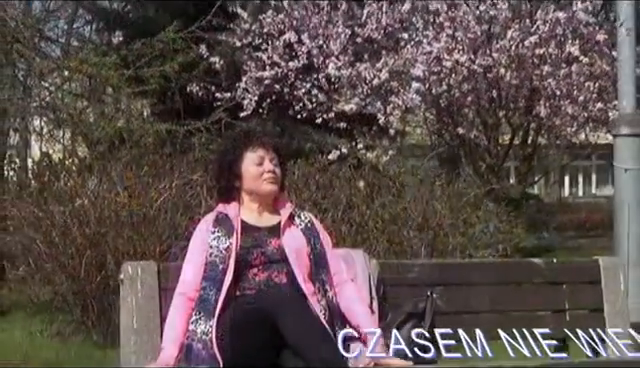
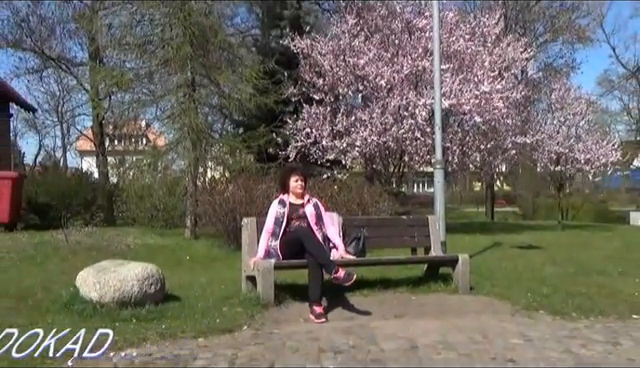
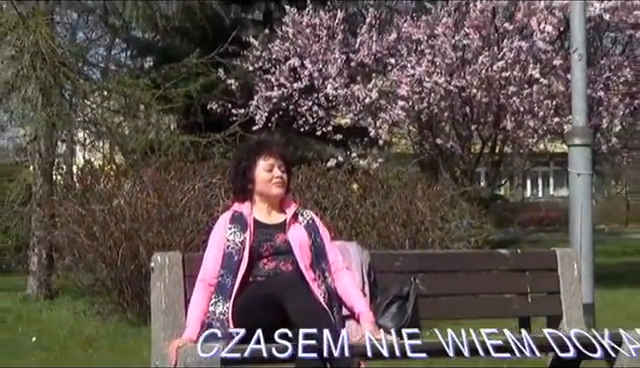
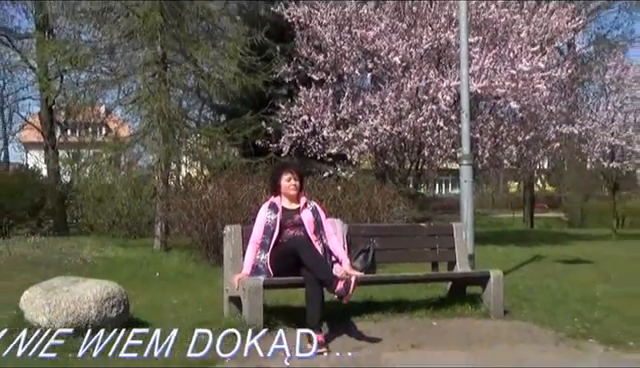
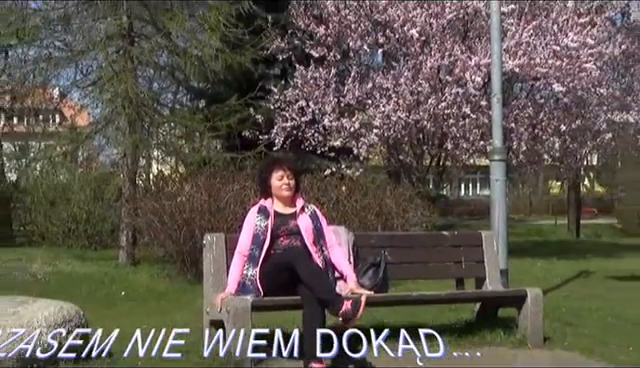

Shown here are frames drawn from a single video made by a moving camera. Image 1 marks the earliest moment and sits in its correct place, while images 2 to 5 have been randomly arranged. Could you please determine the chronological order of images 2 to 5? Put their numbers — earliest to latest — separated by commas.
3, 5, 4, 2
